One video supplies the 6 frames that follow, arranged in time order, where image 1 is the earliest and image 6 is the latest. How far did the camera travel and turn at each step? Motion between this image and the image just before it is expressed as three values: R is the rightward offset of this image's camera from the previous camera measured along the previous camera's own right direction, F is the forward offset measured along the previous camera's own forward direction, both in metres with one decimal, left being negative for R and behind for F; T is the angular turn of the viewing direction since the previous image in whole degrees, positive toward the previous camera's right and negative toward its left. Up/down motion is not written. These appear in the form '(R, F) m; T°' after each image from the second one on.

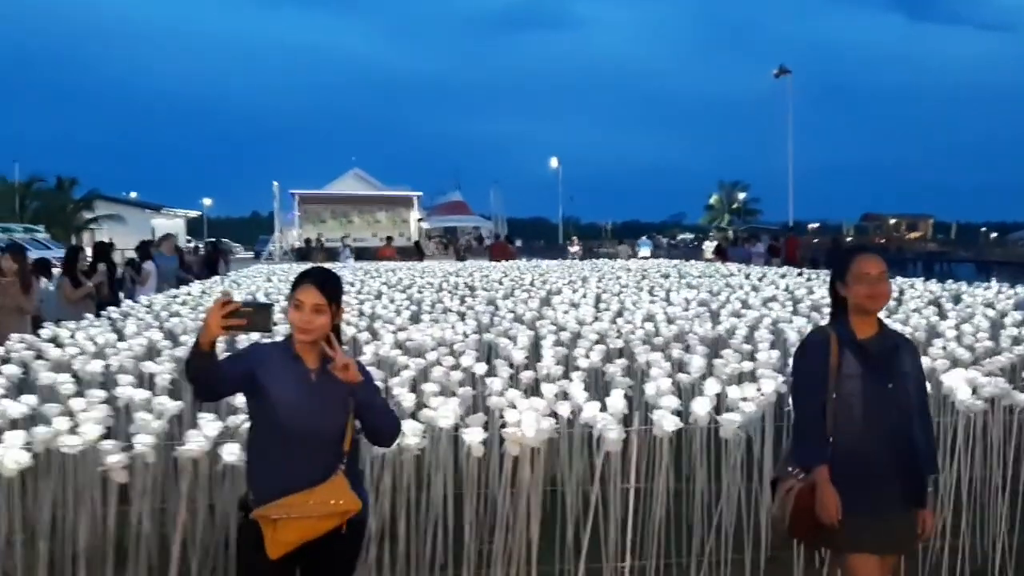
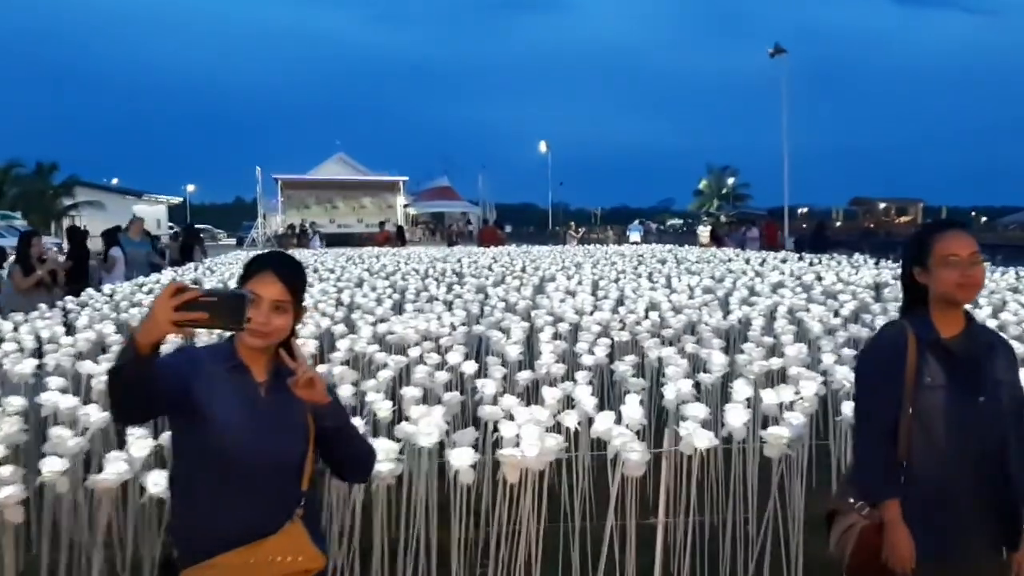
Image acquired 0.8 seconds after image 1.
(0.0, +0.9) m; +1°
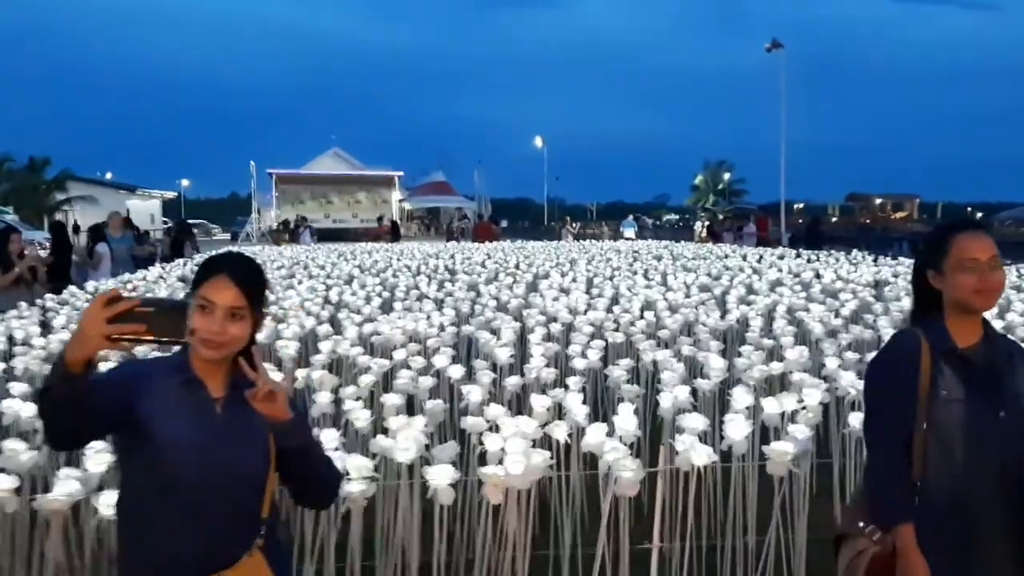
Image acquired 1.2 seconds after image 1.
(0.0, +0.3) m; 0°
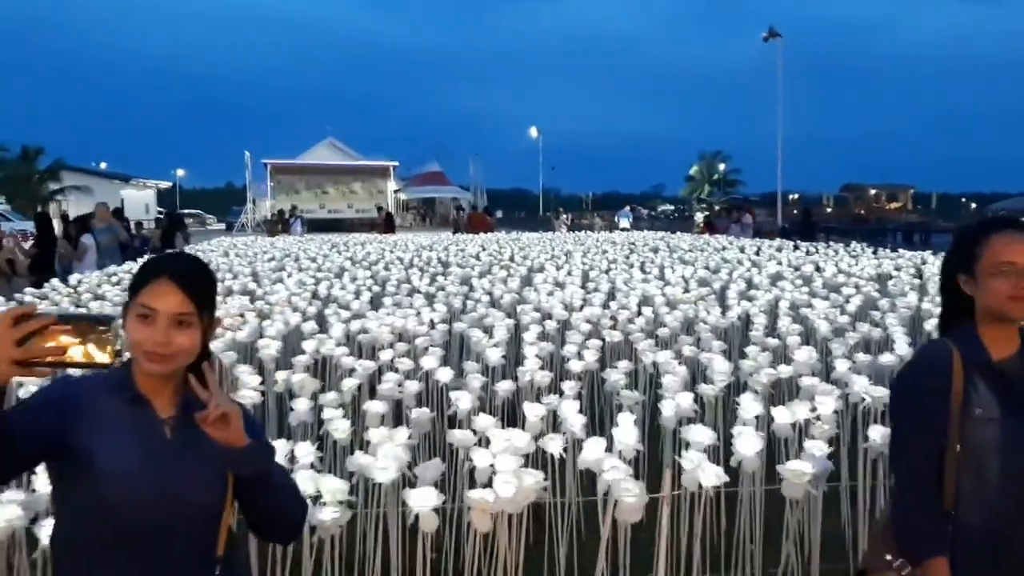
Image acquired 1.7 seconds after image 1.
(0.0, +0.4) m; 0°
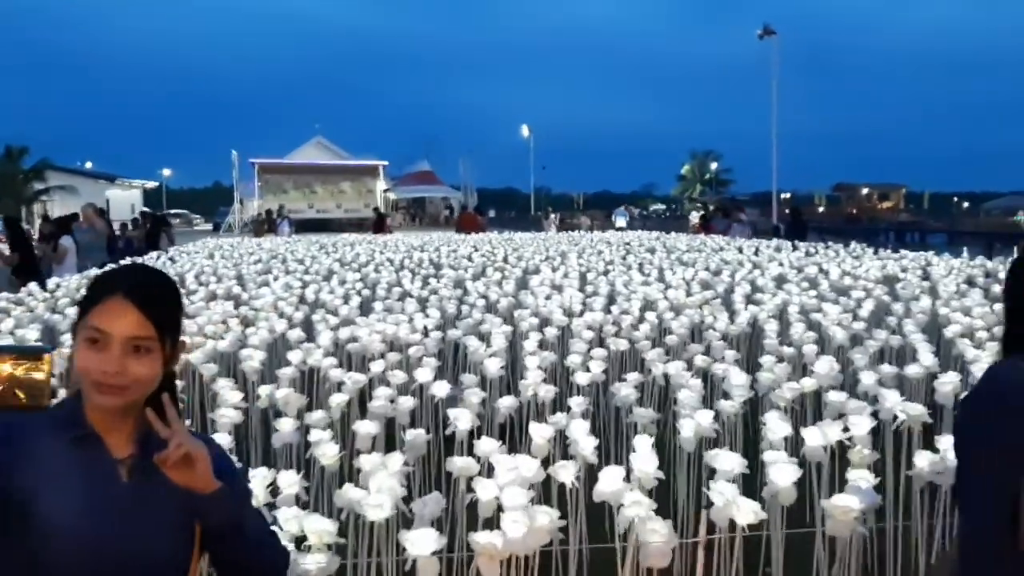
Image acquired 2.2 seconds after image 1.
(-0.1, +0.4) m; +1°
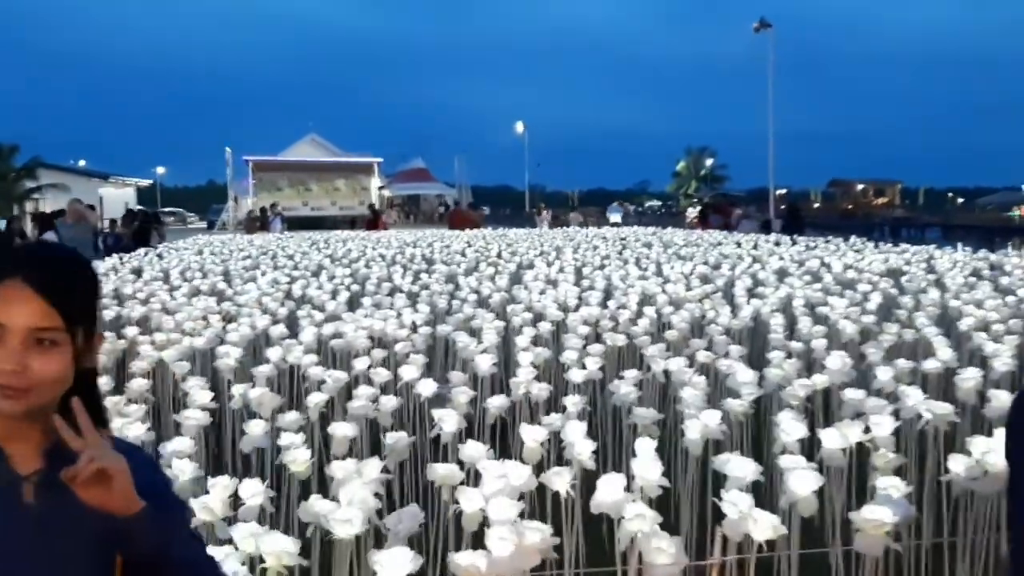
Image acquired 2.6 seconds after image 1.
(0.0, +0.4) m; 0°
